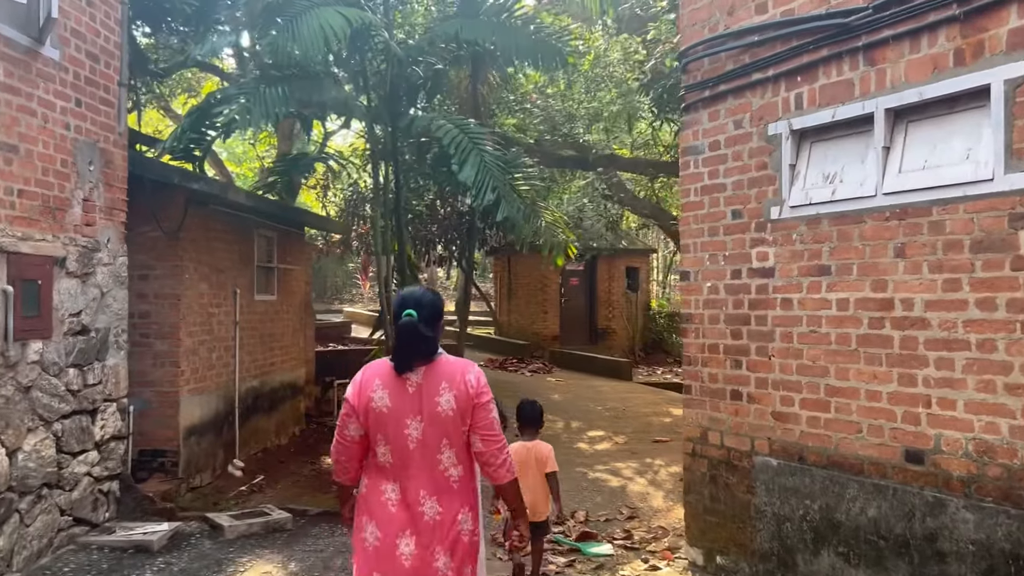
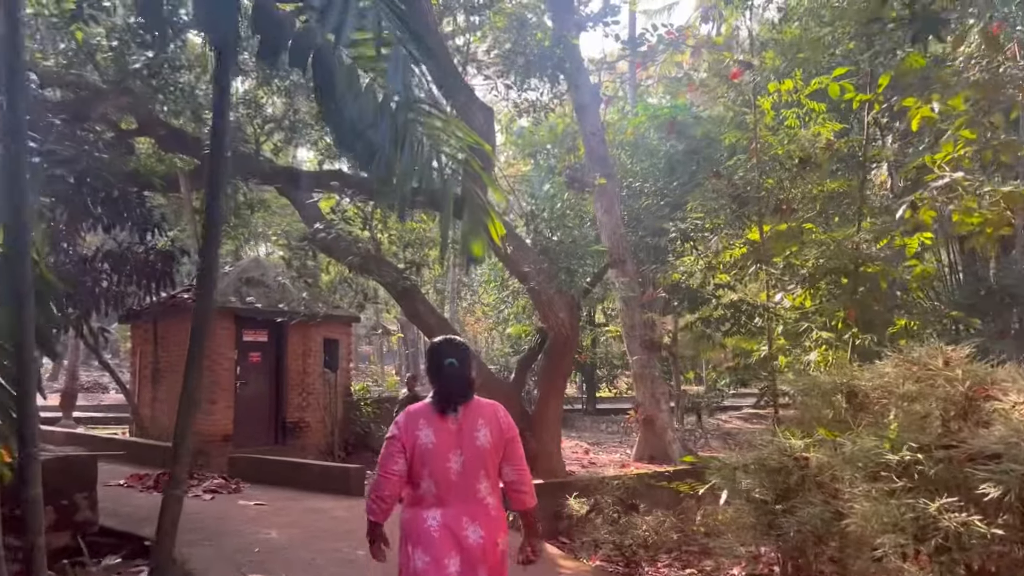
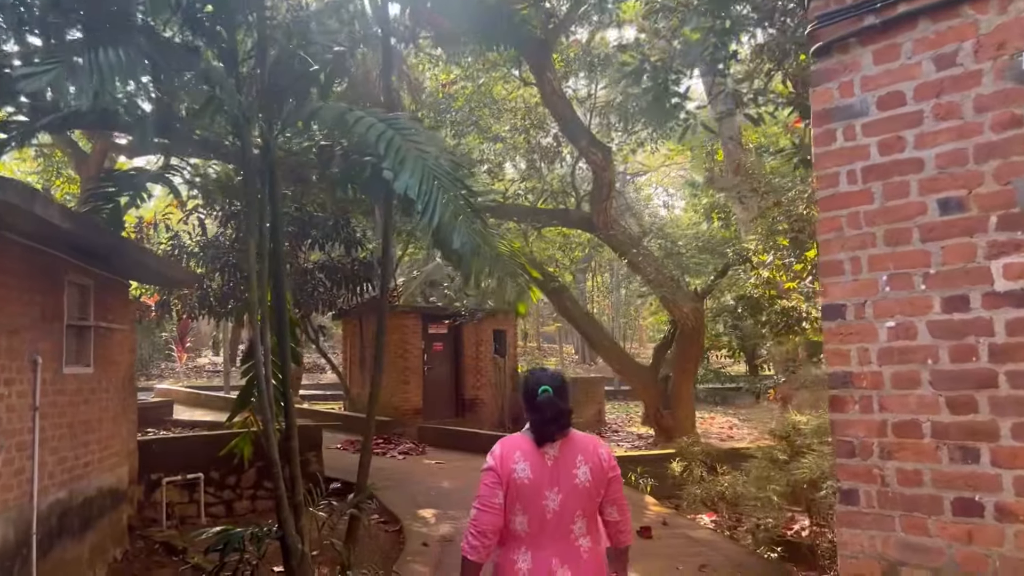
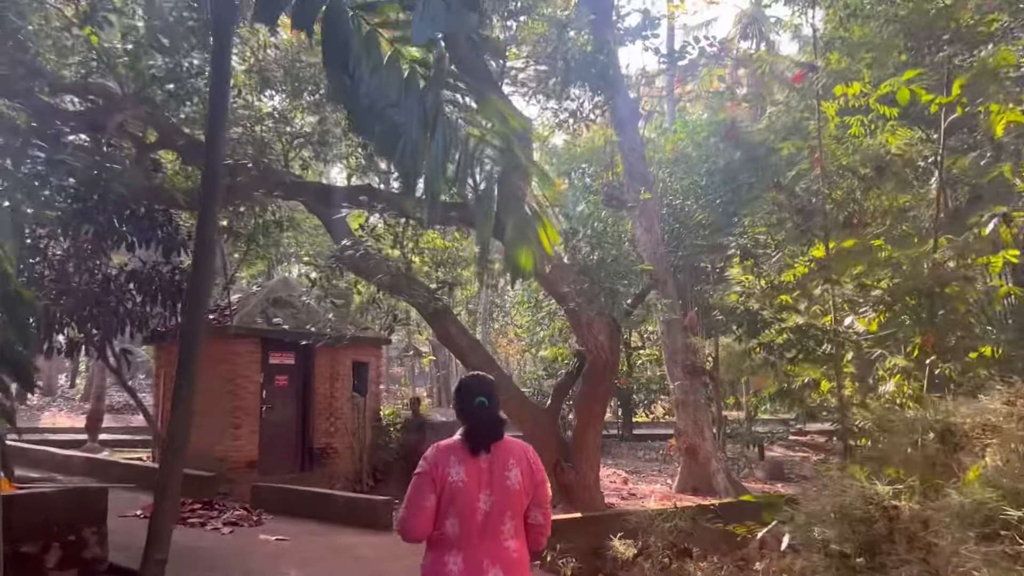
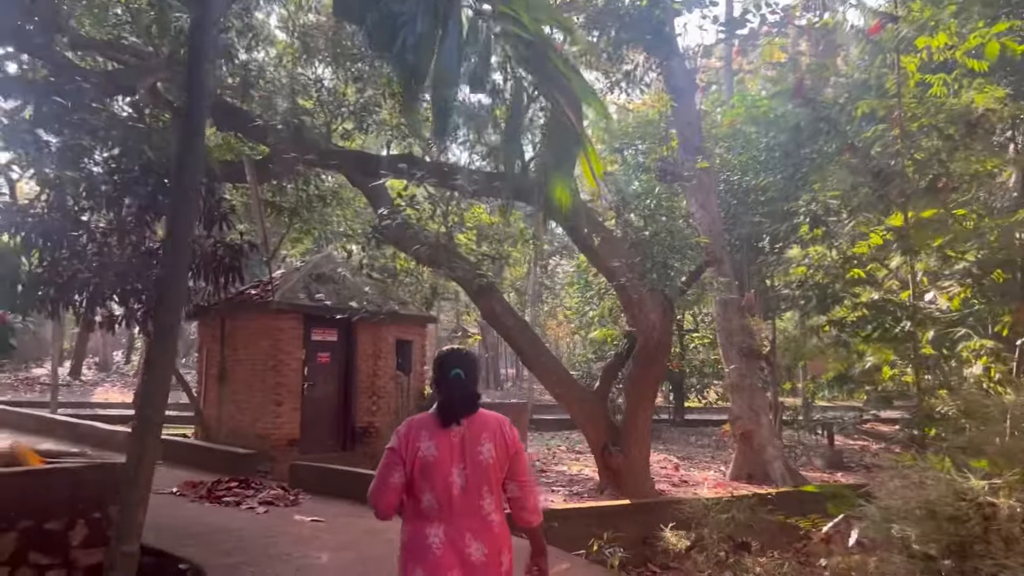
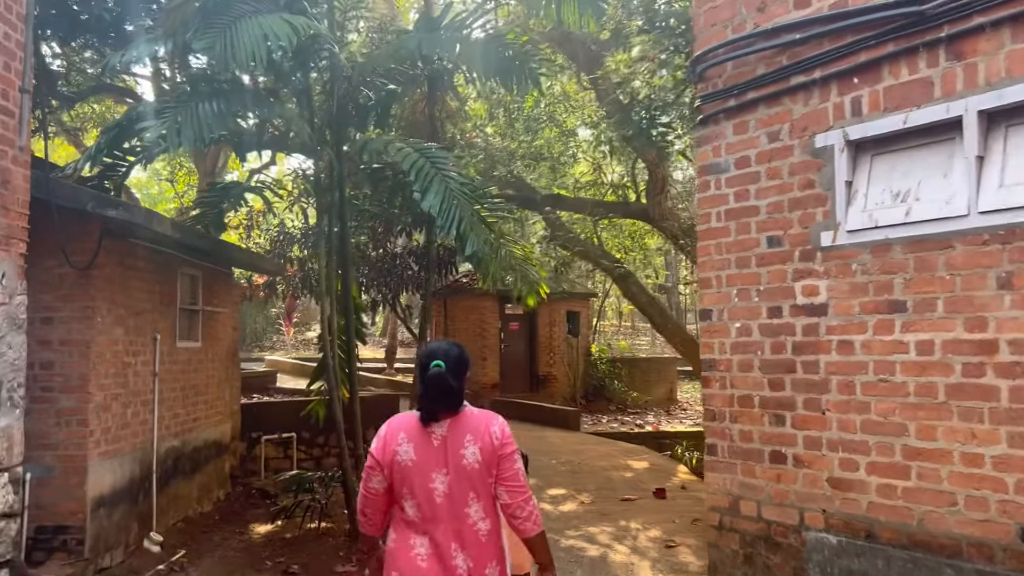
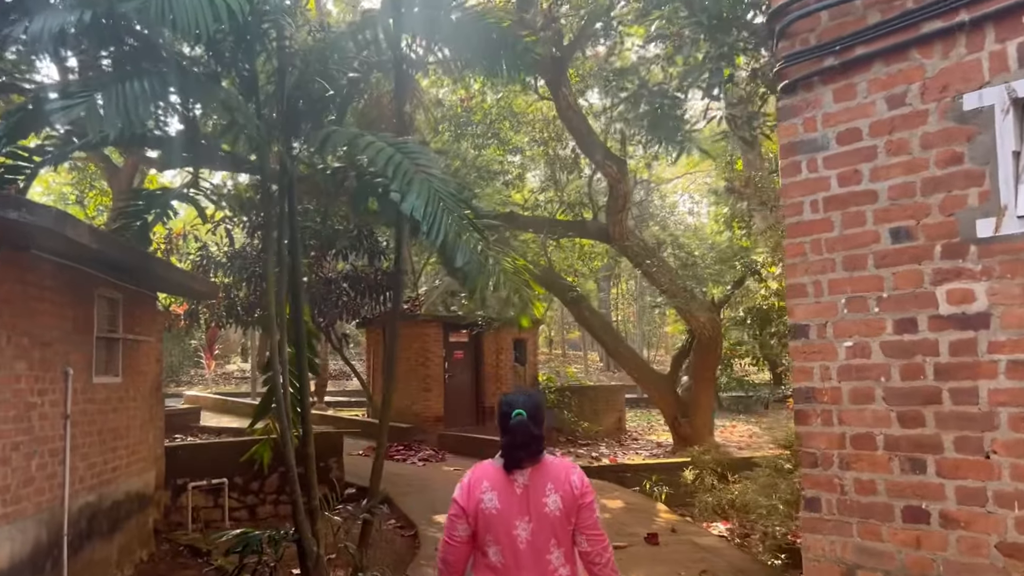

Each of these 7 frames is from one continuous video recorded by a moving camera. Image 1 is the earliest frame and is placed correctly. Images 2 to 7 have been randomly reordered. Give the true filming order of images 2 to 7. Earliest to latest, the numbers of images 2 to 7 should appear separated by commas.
6, 7, 3, 2, 4, 5
